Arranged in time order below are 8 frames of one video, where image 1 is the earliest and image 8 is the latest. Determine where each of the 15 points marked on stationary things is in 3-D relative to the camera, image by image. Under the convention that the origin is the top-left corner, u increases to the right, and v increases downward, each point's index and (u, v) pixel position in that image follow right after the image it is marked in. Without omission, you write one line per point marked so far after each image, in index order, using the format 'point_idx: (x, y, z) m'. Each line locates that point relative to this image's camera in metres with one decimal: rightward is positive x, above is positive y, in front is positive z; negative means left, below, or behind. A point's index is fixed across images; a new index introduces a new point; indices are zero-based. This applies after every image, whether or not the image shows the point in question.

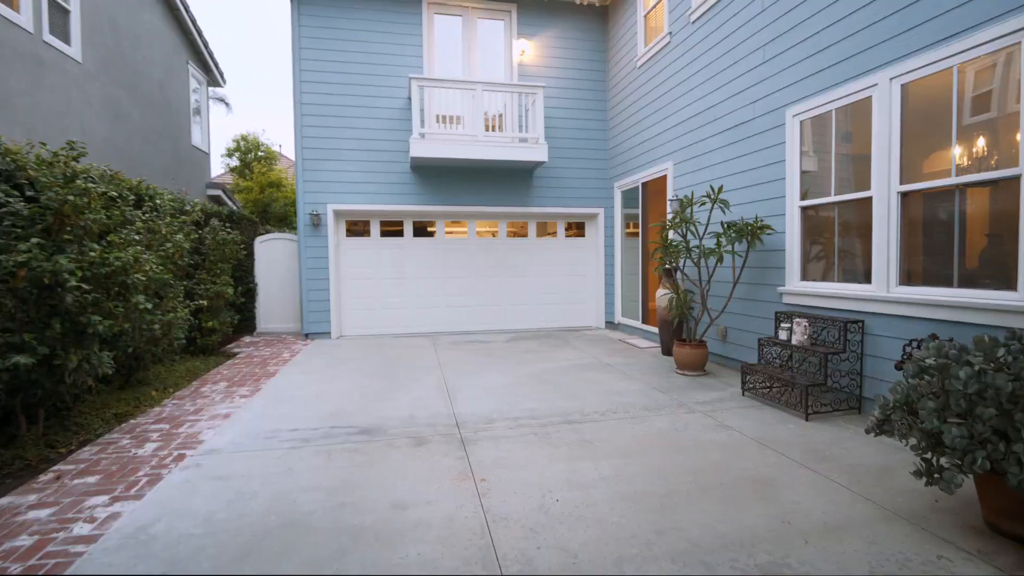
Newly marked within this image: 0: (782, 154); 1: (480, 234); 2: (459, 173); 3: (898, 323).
0: (+2.6, +1.3, +4.5) m
1: (-0.5, +0.9, +8.2) m
2: (-0.9, +1.9, +7.8) m
3: (+2.8, -0.3, +3.5) m
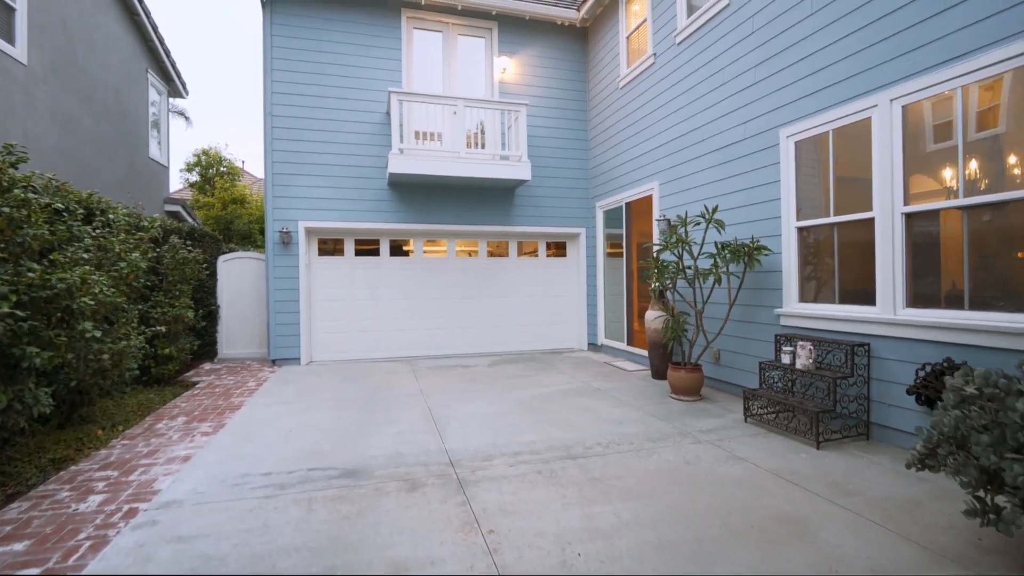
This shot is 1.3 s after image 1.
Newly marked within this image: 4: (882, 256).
0: (+2.5, +1.1, +4.5) m
1: (-0.9, +0.6, +7.9) m
2: (-1.2, +1.5, +7.6) m
3: (+2.8, -0.4, +3.4) m
4: (+2.8, +0.2, +3.6) m
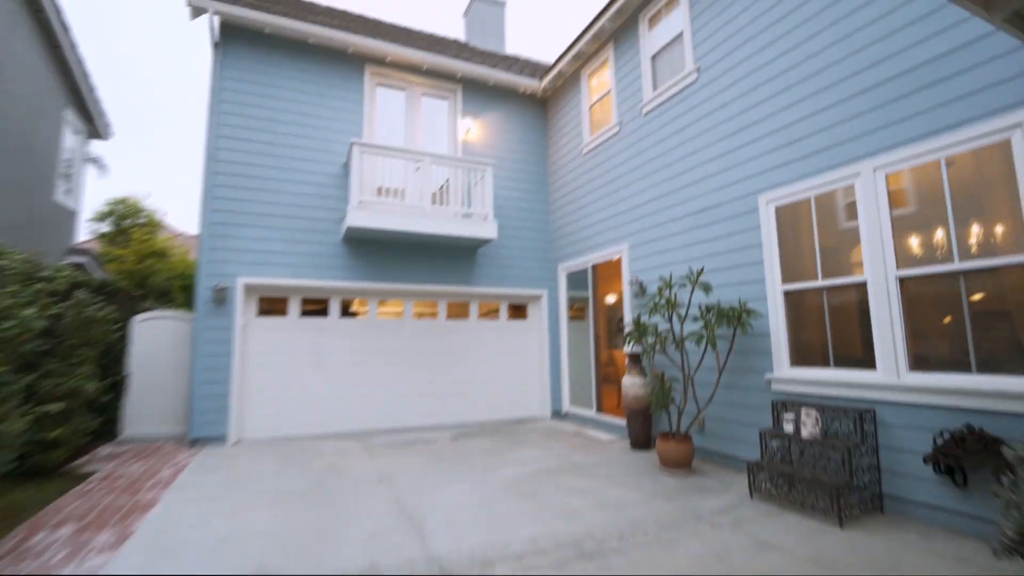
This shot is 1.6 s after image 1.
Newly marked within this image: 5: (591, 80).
0: (+2.3, +0.5, +4.5) m
1: (-1.5, -0.4, +7.3) m
2: (-1.7, +0.6, +7.1) m
3: (+2.8, -0.9, +3.3) m
4: (+2.8, -0.2, +3.6) m
5: (+1.2, +3.1, +7.2) m
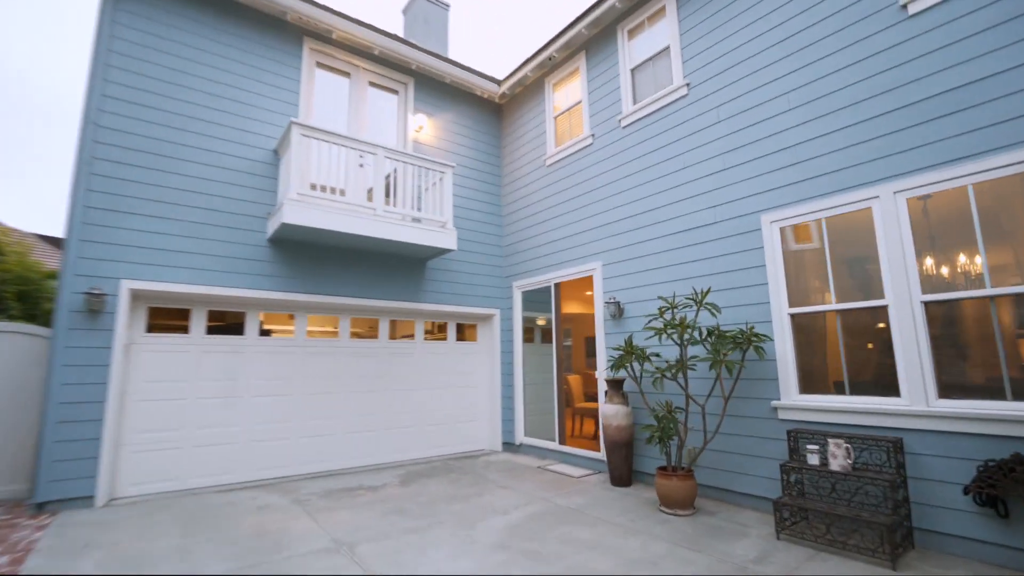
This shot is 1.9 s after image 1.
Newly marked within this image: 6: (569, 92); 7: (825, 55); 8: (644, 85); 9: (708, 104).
0: (+2.3, +0.3, +4.4) m
1: (-2.1, -0.6, +6.2) m
2: (-2.2, +0.4, +6.0) m
3: (+3.0, -1.0, +3.2) m
4: (+2.9, -0.4, +3.5) m
5: (+0.6, +2.8, +6.9) m
6: (+0.8, +2.7, +6.7) m
7: (+2.7, +2.0, +4.1) m
8: (+1.6, +2.4, +5.7) m
9: (+2.0, +1.9, +5.0) m
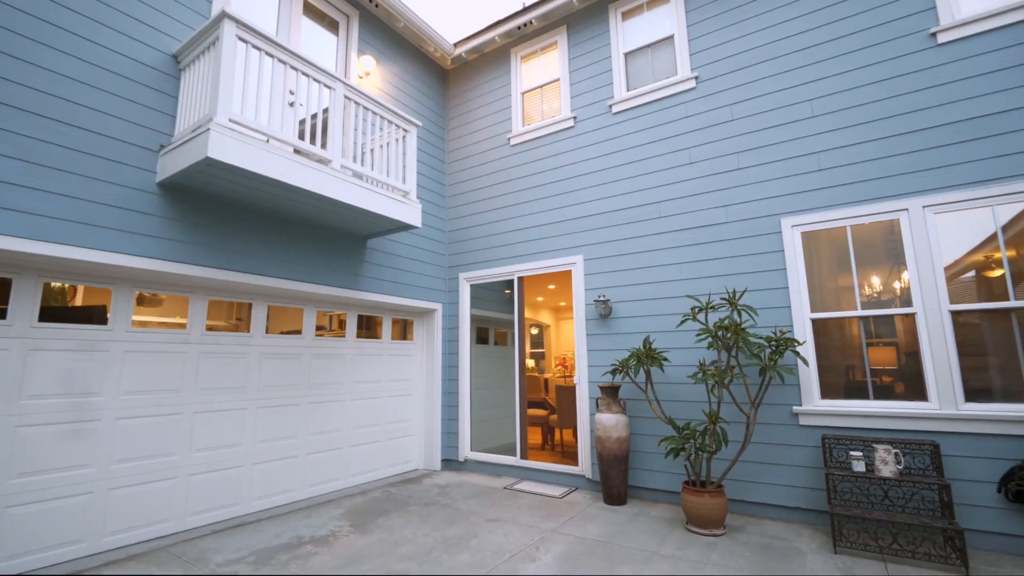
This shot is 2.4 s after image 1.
0: (+2.4, +0.2, +4.3) m
1: (-2.3, -0.4, +4.6) m
2: (-2.4, +0.6, +4.4) m
3: (+3.4, -1.1, +3.5) m
4: (+3.2, -0.5, +3.7) m
5: (+0.2, +2.9, +6.2) m
6: (+0.4, +2.8, +6.0) m
7: (+3.0, +1.9, +4.2) m
8: (+1.4, +2.4, +5.3) m
9: (+2.1, +1.9, +4.8) m
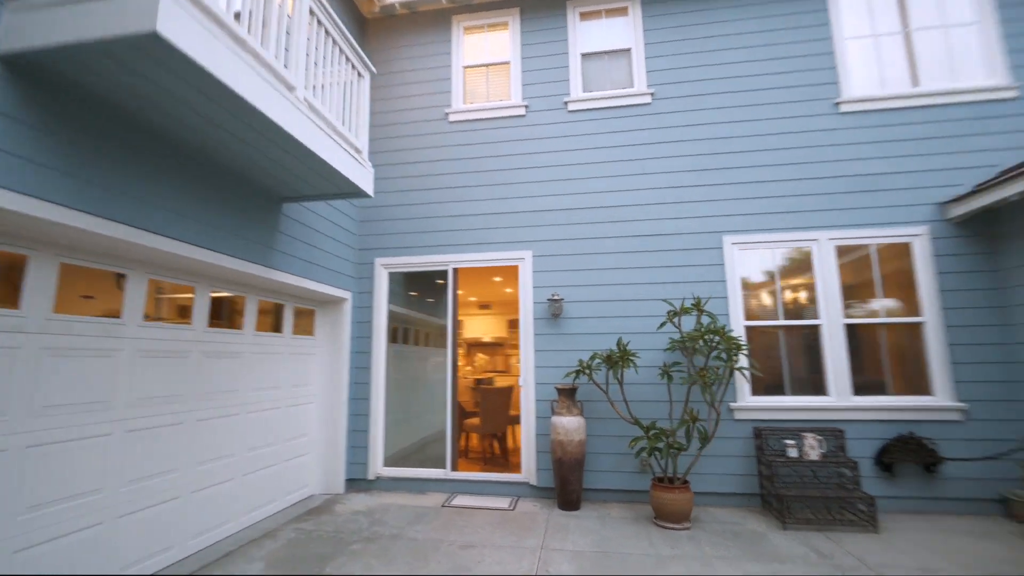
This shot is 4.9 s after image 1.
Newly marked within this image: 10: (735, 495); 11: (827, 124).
0: (+2.1, +0.1, +4.8) m
1: (-2.4, -0.2, +3.1) m
2: (-2.2, +0.9, +2.9) m
3: (+3.2, -1.3, +4.4) m
4: (+3.1, -0.6, +4.6) m
5: (-0.5, +3.0, +5.6) m
6: (-0.3, +2.8, +5.6) m
7: (+2.8, +1.8, +5.0) m
8: (+0.9, +2.4, +5.4) m
9: (+1.7, +1.8, +5.2) m
10: (+2.1, -1.9, +4.5) m
11: (+3.2, +1.7, +4.9) m
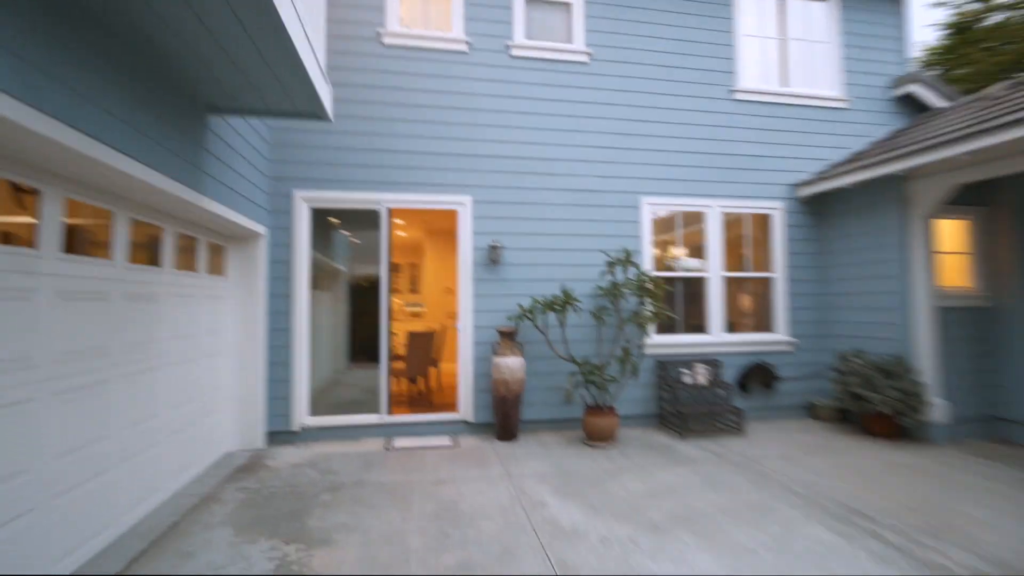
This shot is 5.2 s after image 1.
0: (+1.4, +0.6, +5.5) m
1: (-2.3, +0.2, +2.4) m
2: (-2.0, +1.2, +2.1) m
3: (+2.6, -0.8, +5.6) m
4: (+2.4, -0.2, +5.6) m
5: (-1.2, +3.6, +5.1) m
6: (-0.9, +3.5, +5.1) m
7: (+2.1, +2.3, +5.7) m
8: (+0.3, +3.0, +5.4) m
9: (+1.0, +2.4, +5.5) m
10: (+1.4, -1.5, +5.4) m
11: (+2.5, +2.2, +5.7) m
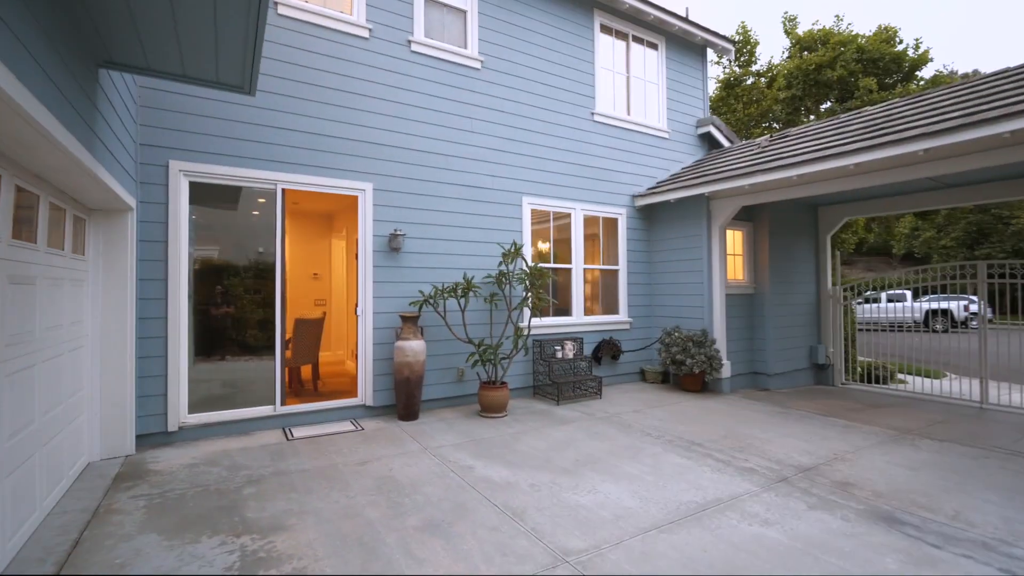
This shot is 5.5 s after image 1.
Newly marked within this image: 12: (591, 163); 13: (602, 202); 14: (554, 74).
0: (+0.1, +0.8, +6.2) m
1: (-2.3, +0.3, +2.0) m
2: (-1.9, +1.3, +1.8) m
3: (+1.1, -0.7, +6.8) m
4: (+0.9, 0.0, +6.7) m
5: (-2.2, +3.8, +4.8) m
6: (-1.9, +3.6, +4.9) m
7: (+0.7, +2.4, +6.6) m
8: (-0.9, +3.1, +5.6) m
9: (-0.3, +2.5, +6.0) m
10: (+0.1, -1.3, +6.1) m
11: (+1.0, +2.3, +6.8) m
12: (+1.1, +1.8, +6.8) m
13: (+1.3, +1.3, +6.9) m
14: (+0.6, +2.9, +6.5) m
